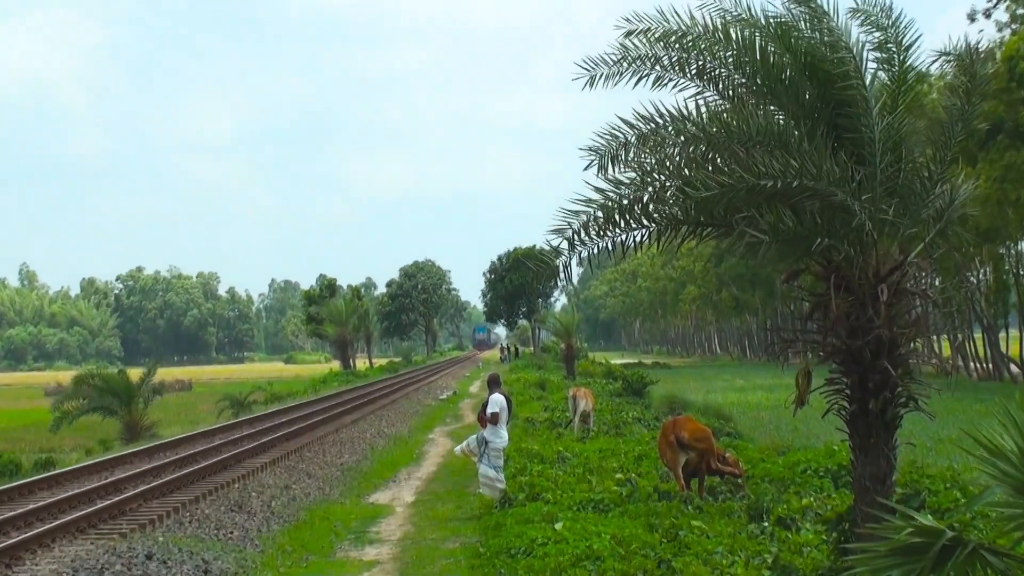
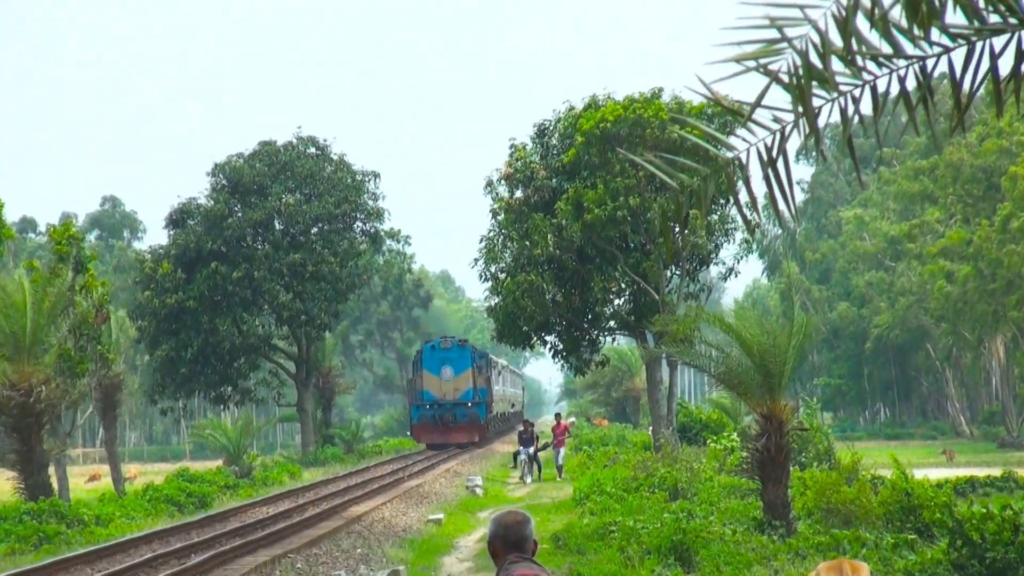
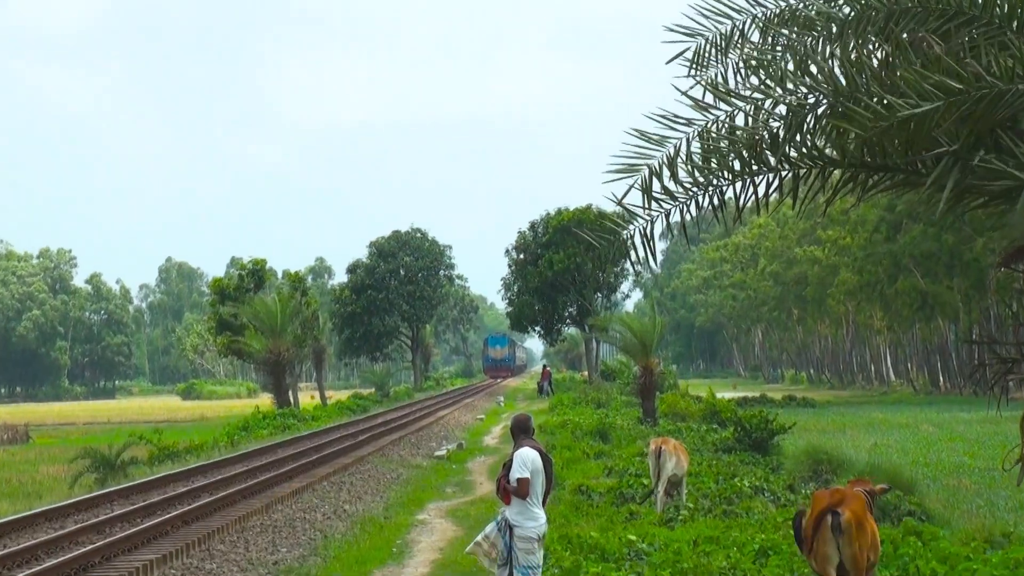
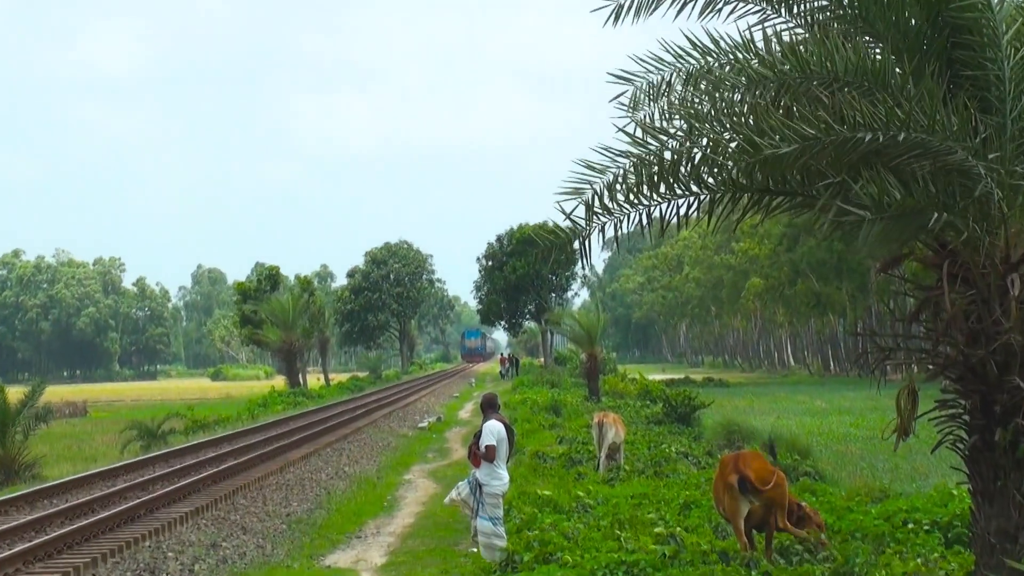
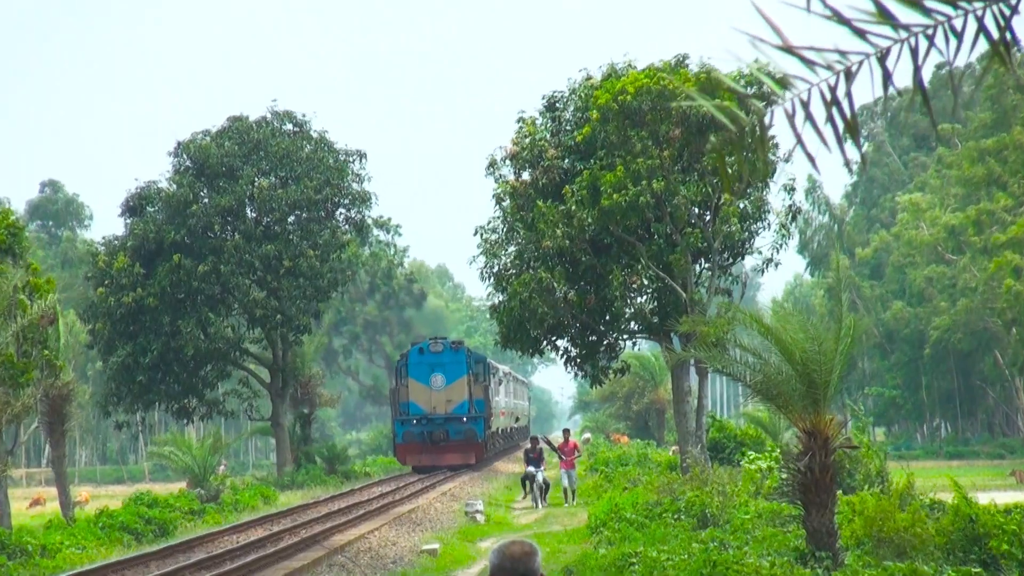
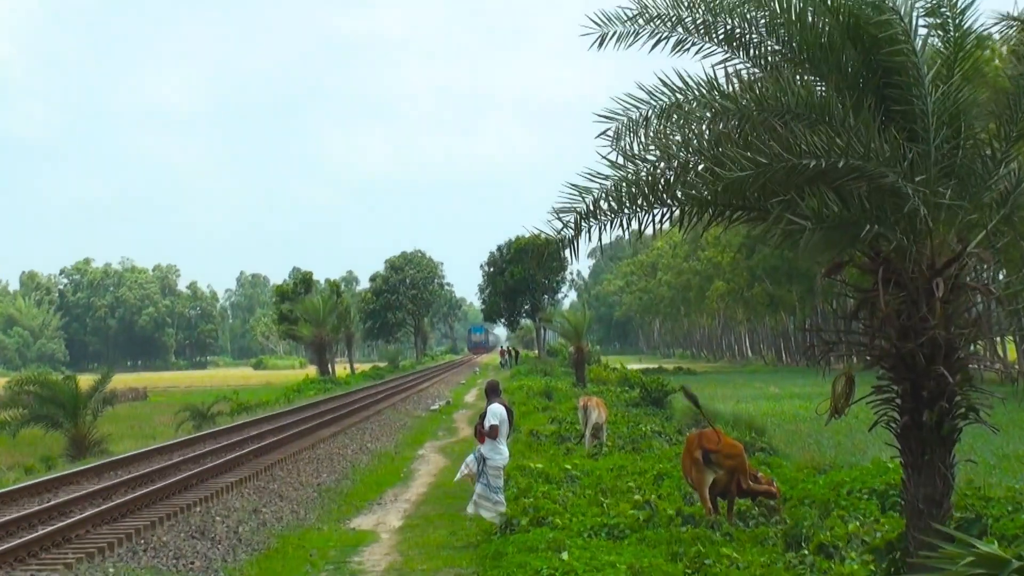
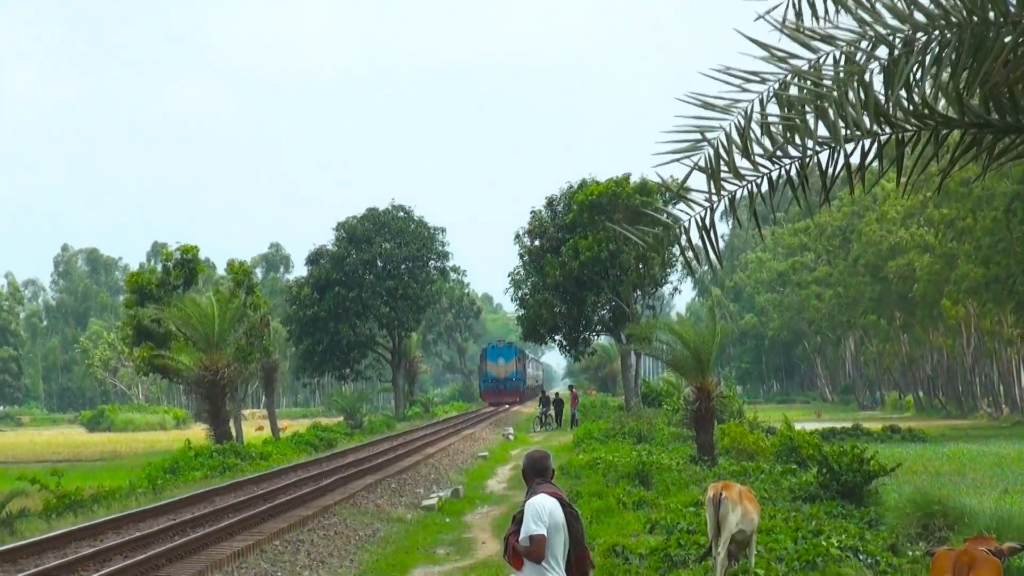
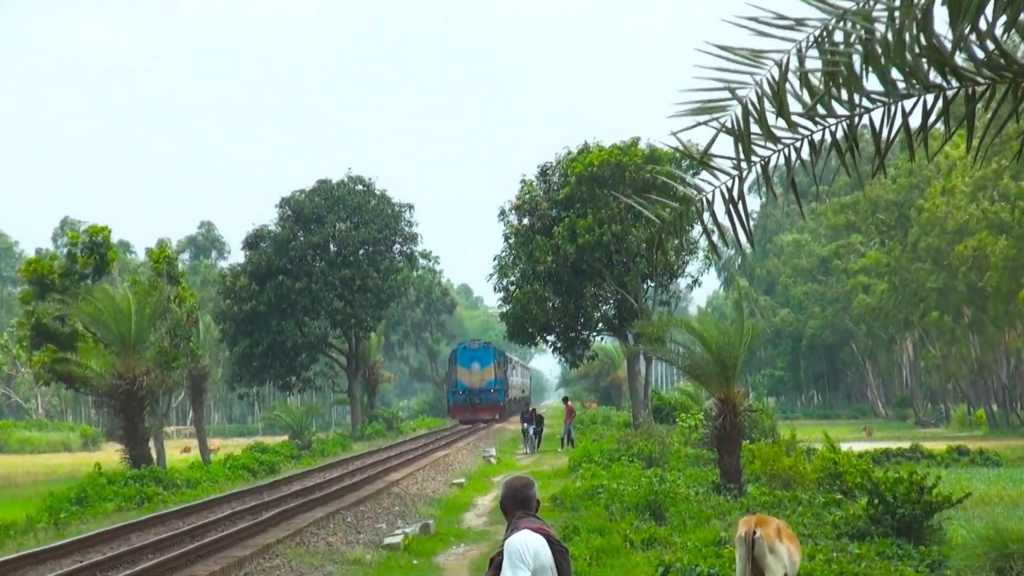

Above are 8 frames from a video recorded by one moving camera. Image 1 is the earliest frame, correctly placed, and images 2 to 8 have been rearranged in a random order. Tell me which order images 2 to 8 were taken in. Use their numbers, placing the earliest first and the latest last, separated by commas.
6, 4, 3, 7, 8, 2, 5
